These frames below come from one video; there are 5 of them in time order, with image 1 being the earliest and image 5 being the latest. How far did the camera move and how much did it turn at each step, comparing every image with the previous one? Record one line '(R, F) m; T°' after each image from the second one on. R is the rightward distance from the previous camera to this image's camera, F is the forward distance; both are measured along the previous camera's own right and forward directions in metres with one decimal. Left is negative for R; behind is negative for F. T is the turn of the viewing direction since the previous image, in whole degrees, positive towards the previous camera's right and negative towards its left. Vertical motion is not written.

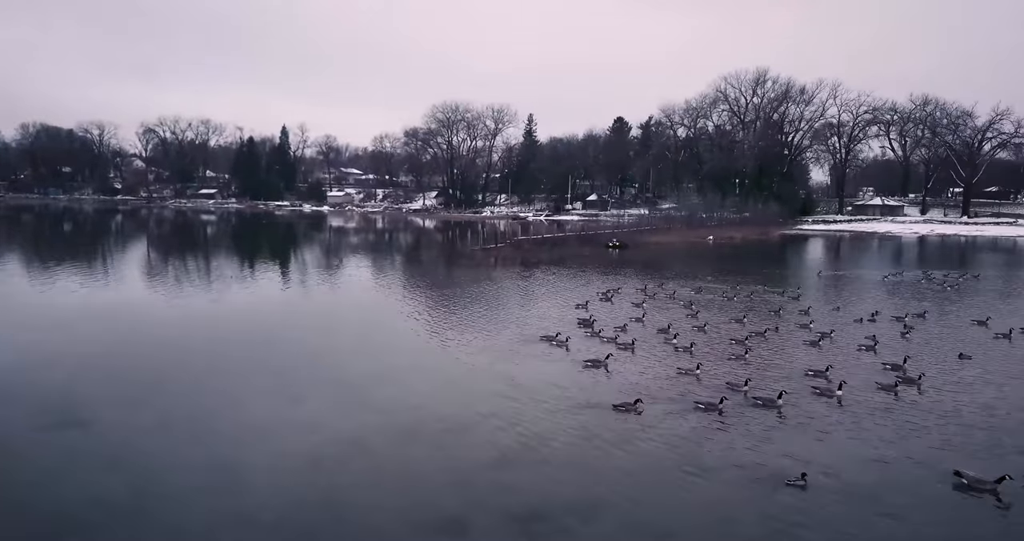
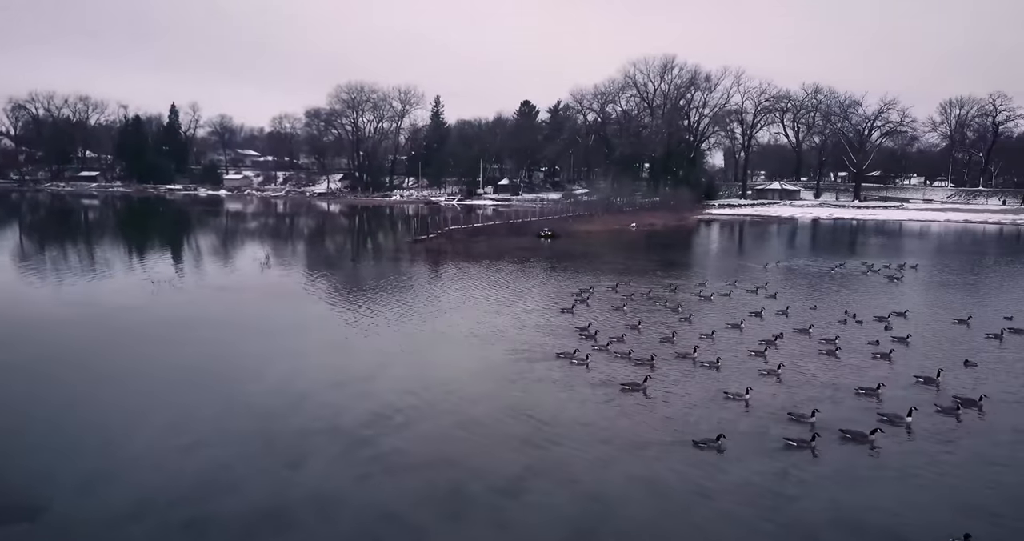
(-1.8, +1.8) m; +8°
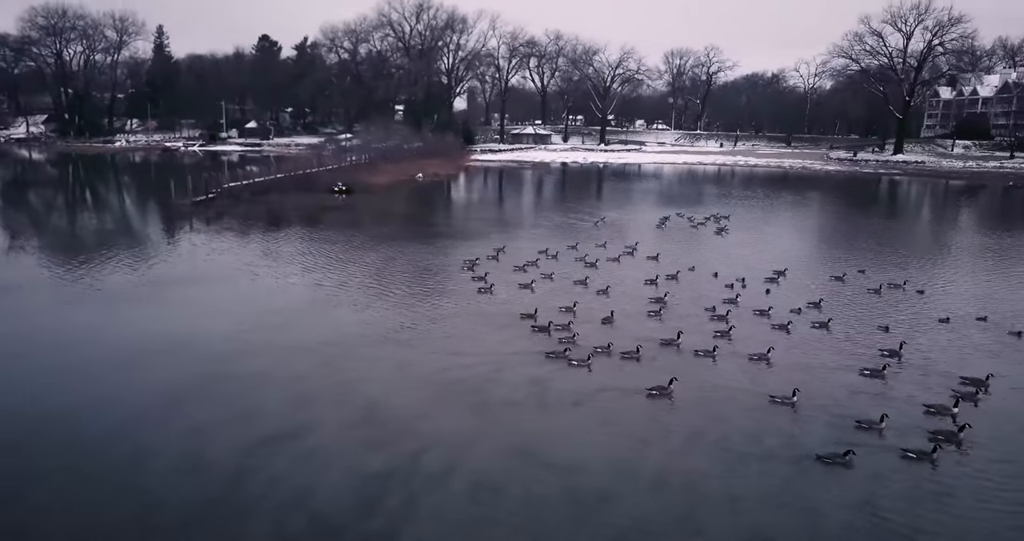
(-3.1, +3.2) m; +19°
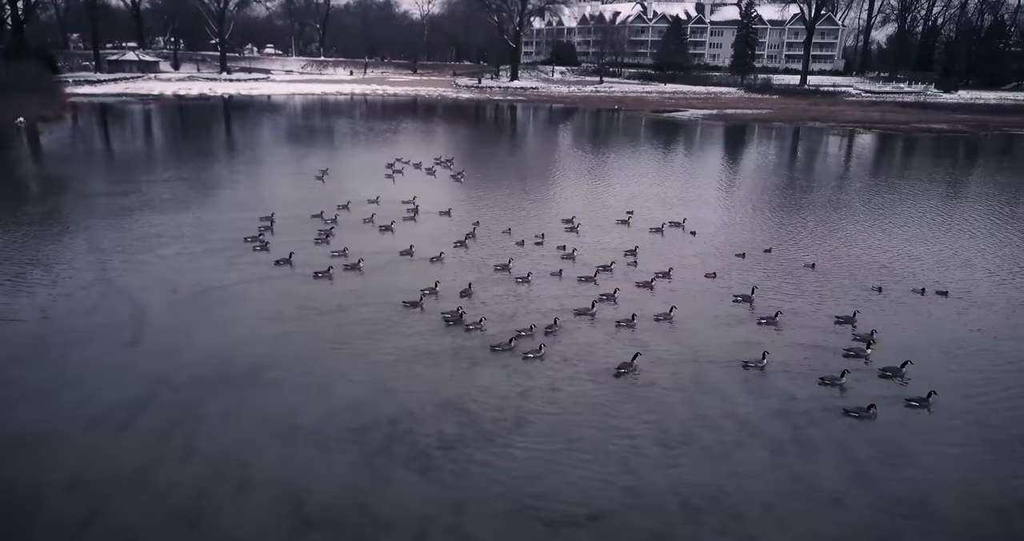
(-3.4, +3.1) m; +28°
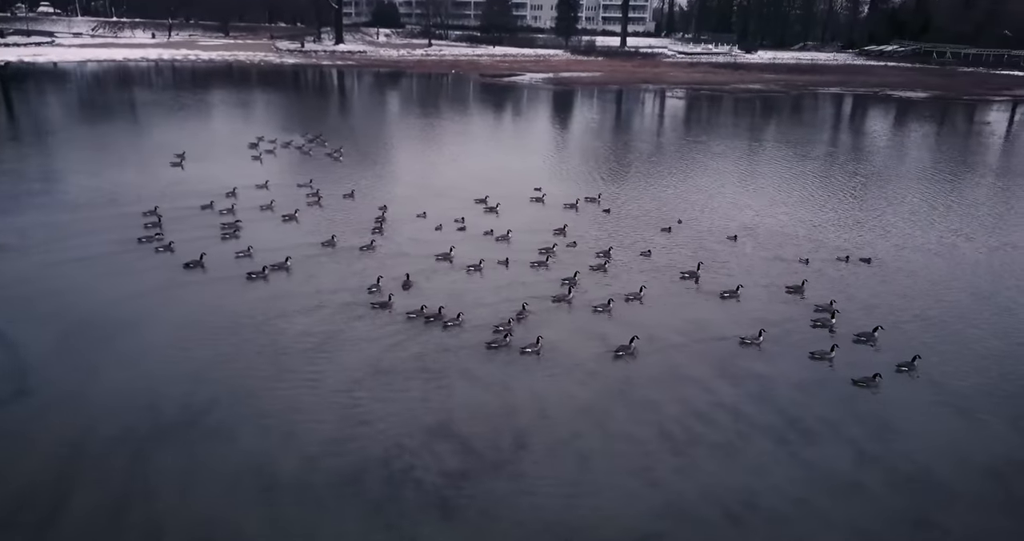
(-1.9, +1.2) m; +13°
